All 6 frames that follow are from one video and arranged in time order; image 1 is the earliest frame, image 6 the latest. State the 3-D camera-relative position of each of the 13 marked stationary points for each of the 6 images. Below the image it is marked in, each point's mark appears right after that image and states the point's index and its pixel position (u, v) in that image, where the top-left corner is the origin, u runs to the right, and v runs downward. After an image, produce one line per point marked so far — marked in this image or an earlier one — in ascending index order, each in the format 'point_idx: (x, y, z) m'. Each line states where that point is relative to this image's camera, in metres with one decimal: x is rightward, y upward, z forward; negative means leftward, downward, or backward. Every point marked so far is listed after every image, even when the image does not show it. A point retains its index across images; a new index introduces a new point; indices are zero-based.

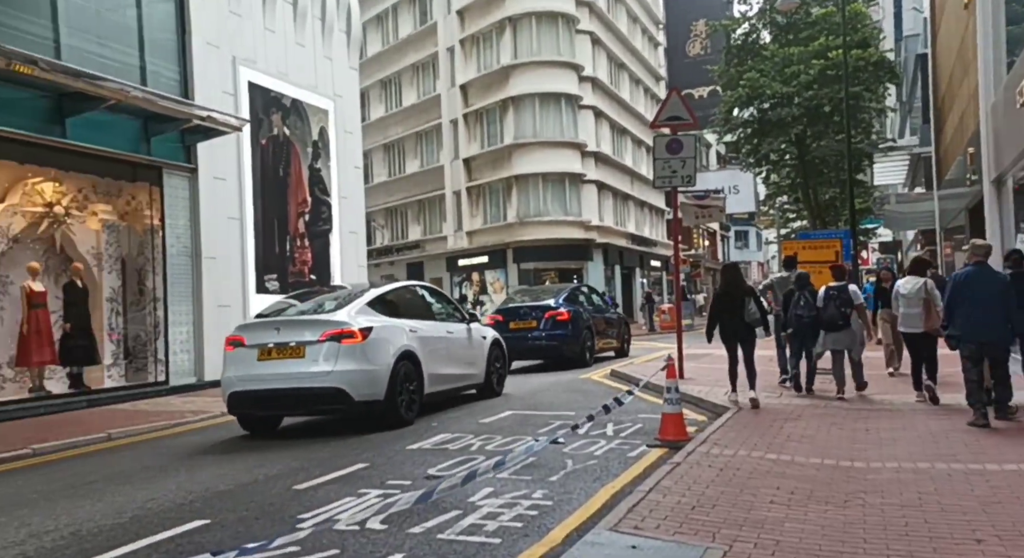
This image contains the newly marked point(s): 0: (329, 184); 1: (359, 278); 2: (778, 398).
0: (-4.3, +2.2, +18.7) m
1: (-3.8, 0.0, +19.6) m
2: (+3.6, -1.6, +10.9) m
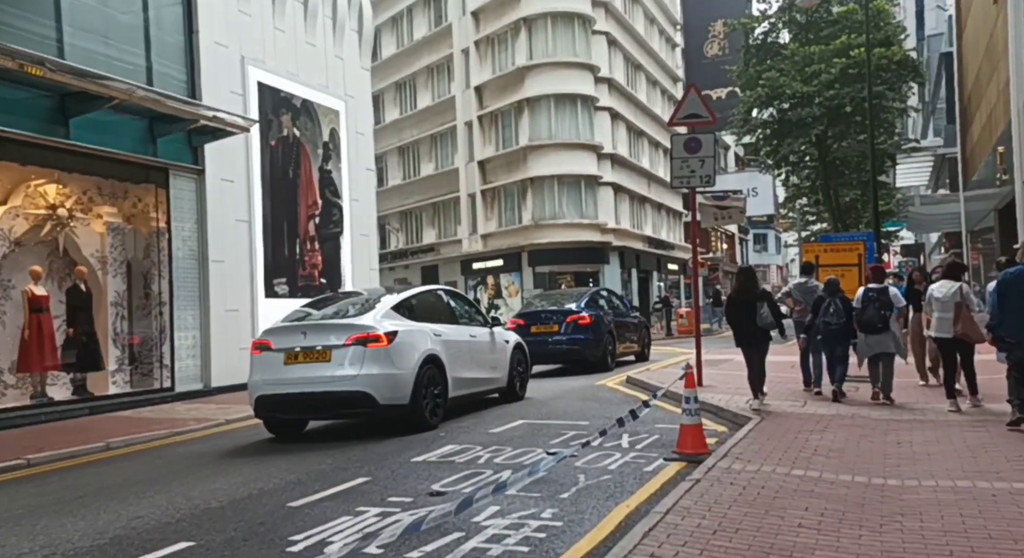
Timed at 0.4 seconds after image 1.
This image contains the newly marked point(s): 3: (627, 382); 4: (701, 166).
0: (-4.0, +2.2, +18.4) m
1: (-3.4, 0.0, +19.3) m
2: (+3.8, -1.6, +10.4) m
3: (+2.0, -1.8, +14.0) m
4: (+3.0, +1.8, +12.6) m
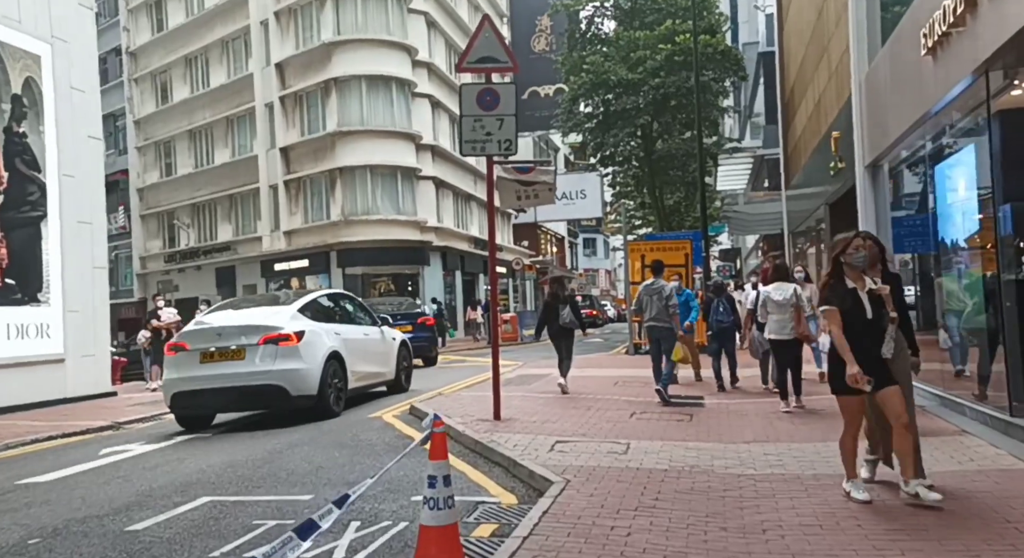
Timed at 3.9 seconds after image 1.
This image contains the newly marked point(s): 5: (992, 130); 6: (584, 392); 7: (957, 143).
0: (-8.1, +2.1, +13.9) m
1: (-7.8, -0.1, +14.8) m
2: (+1.0, -1.6, +7.6) m
3: (-1.4, -1.8, +10.7) m
4: (-0.2, +1.8, +9.5) m
5: (+4.8, +1.5, +8.0) m
6: (+1.2, -1.8, +13.0) m
7: (+5.1, +1.5, +9.3) m
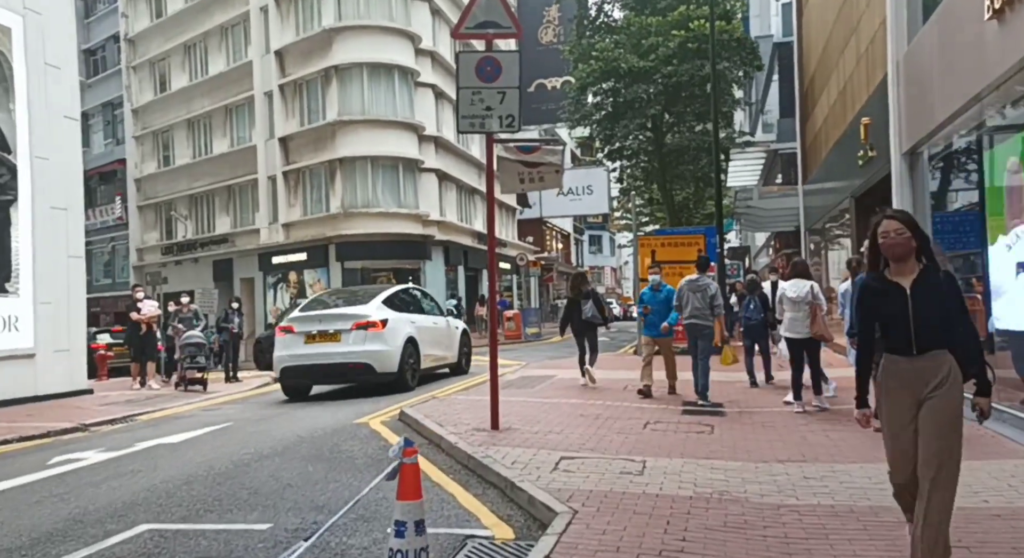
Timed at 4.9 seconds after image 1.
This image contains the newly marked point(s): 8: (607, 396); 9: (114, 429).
0: (-8.0, +2.3, +12.9) m
1: (-7.7, +0.1, +13.9) m
2: (+1.0, -1.6, +6.5) m
3: (-1.4, -1.7, +9.7) m
4: (-0.1, +1.9, +8.5) m
5: (+4.8, +1.5, +7.0) m
6: (+1.2, -1.7, +12.0) m
7: (+5.1, +1.6, +8.3) m
8: (+1.4, -1.8, +11.9) m
9: (-5.5, -2.1, +11.0) m
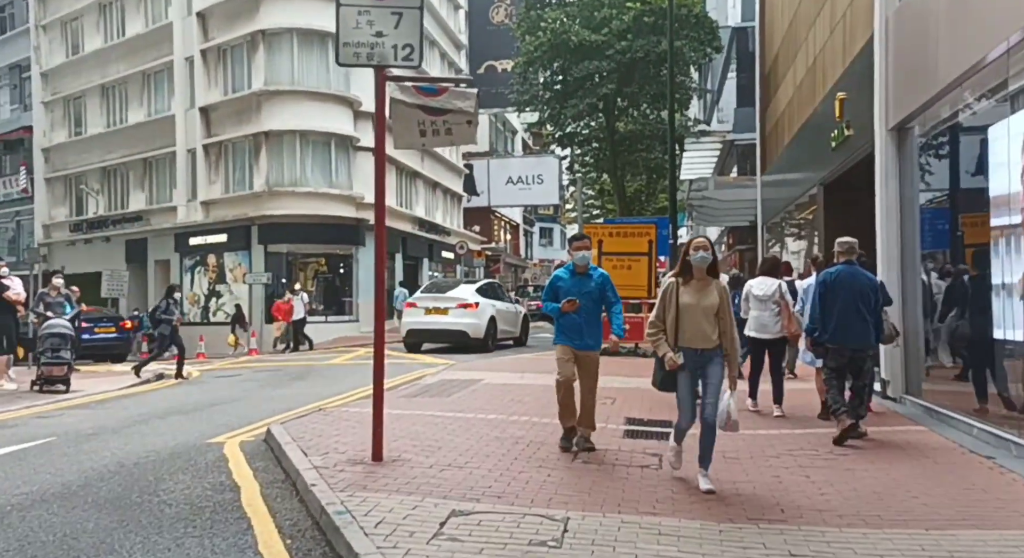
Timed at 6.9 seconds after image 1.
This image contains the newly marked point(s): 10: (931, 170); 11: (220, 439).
0: (-9.1, +2.7, +10.3) m
1: (-8.9, +0.5, +11.3) m
2: (+0.2, -1.5, +4.5) m
3: (-2.3, -1.5, +7.6) m
4: (-0.9, +2.0, +6.4) m
5: (+4.1, +1.5, +5.2) m
6: (+0.1, -1.6, +10.0) m
7: (+4.3, +1.6, +6.5) m
8: (+0.3, -1.6, +9.9) m
9: (-6.5, -1.8, +8.6) m
10: (+4.6, +1.3, +8.0) m
11: (-2.8, -1.5, +7.7) m
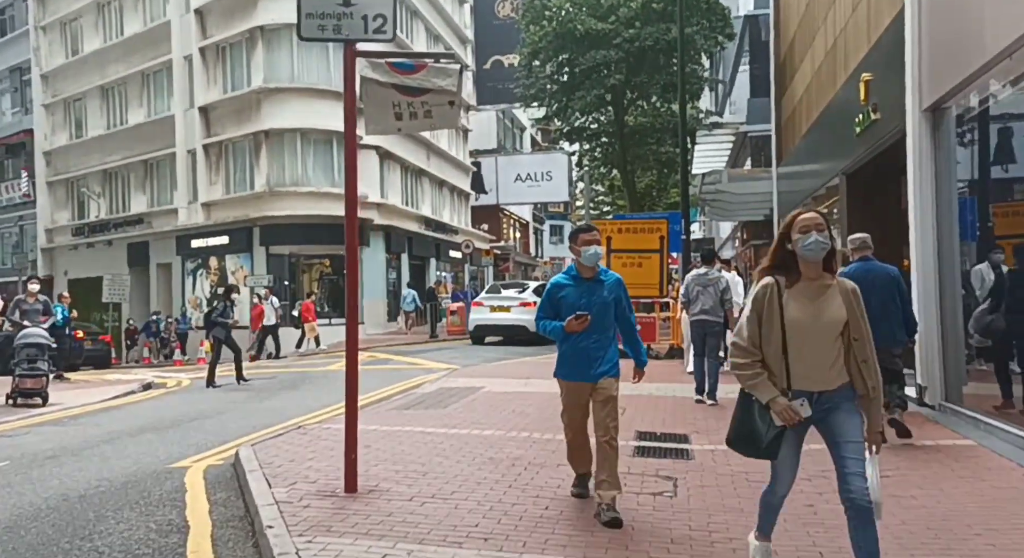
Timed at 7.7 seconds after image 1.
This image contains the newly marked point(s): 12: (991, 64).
0: (-9.1, +2.6, +9.6) m
1: (-8.9, +0.4, +10.6) m
2: (+0.2, -1.5, +3.7) m
3: (-2.4, -1.6, +6.8) m
4: (-1.0, +2.0, +5.6) m
5: (+4.0, +1.5, +4.3) m
6: (+0.1, -1.6, +9.2) m
7: (+4.2, +1.6, +5.6) m
8: (+0.3, -1.6, +9.1) m
9: (-6.5, -1.9, +7.9) m
10: (+4.5, +1.3, +7.1) m
11: (-2.8, -1.6, +6.9) m
12: (+4.3, +2.0, +6.8) m
